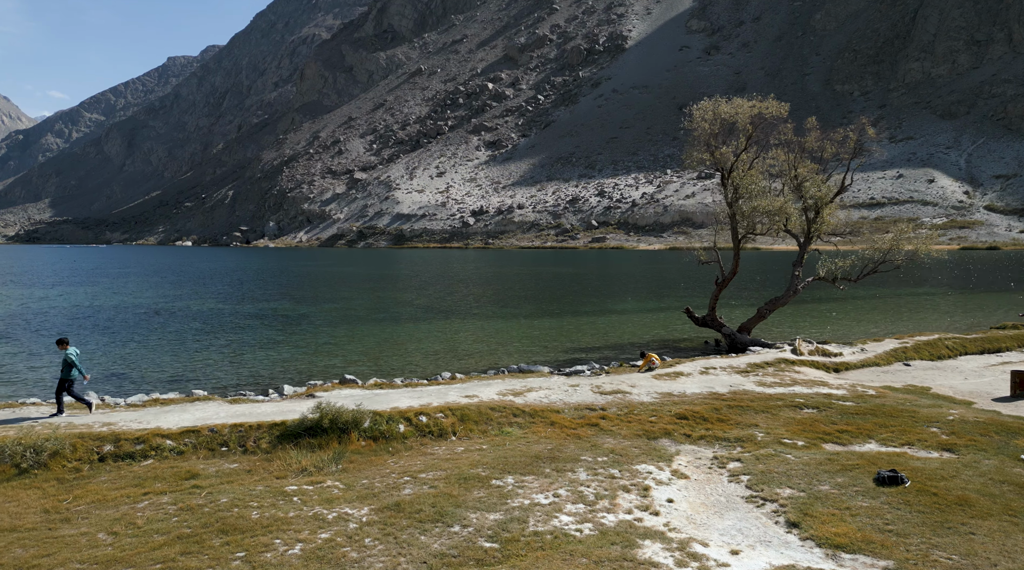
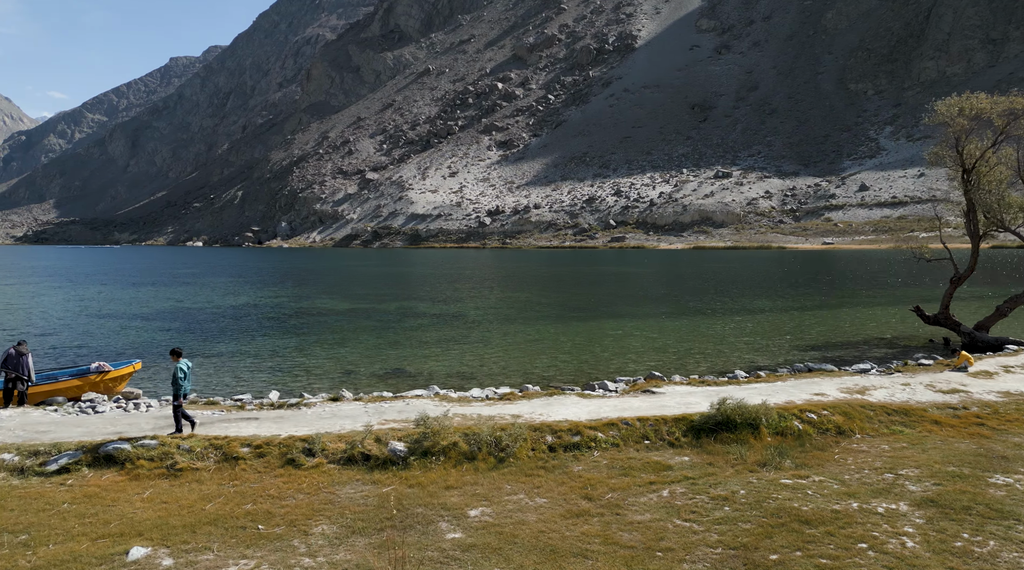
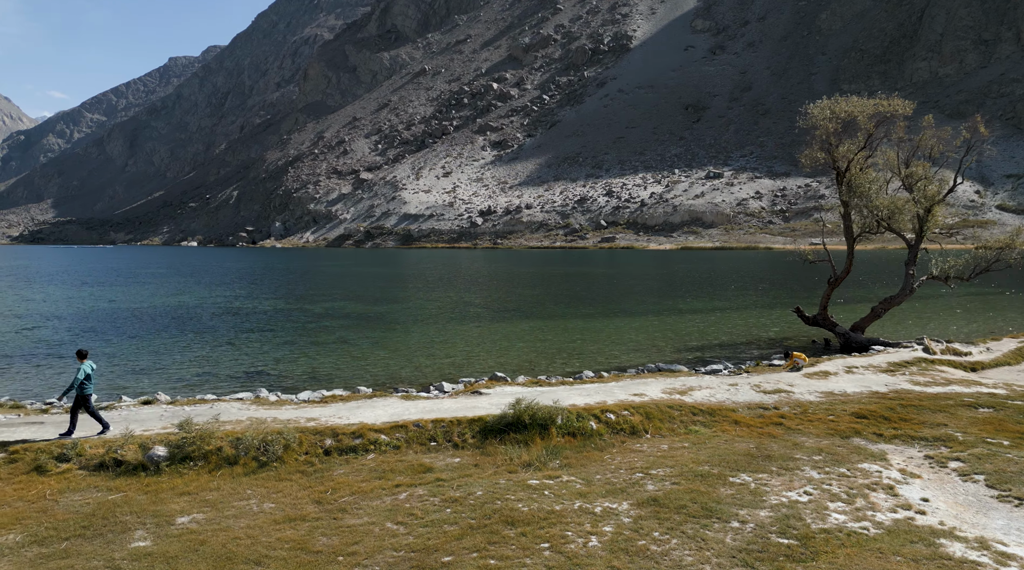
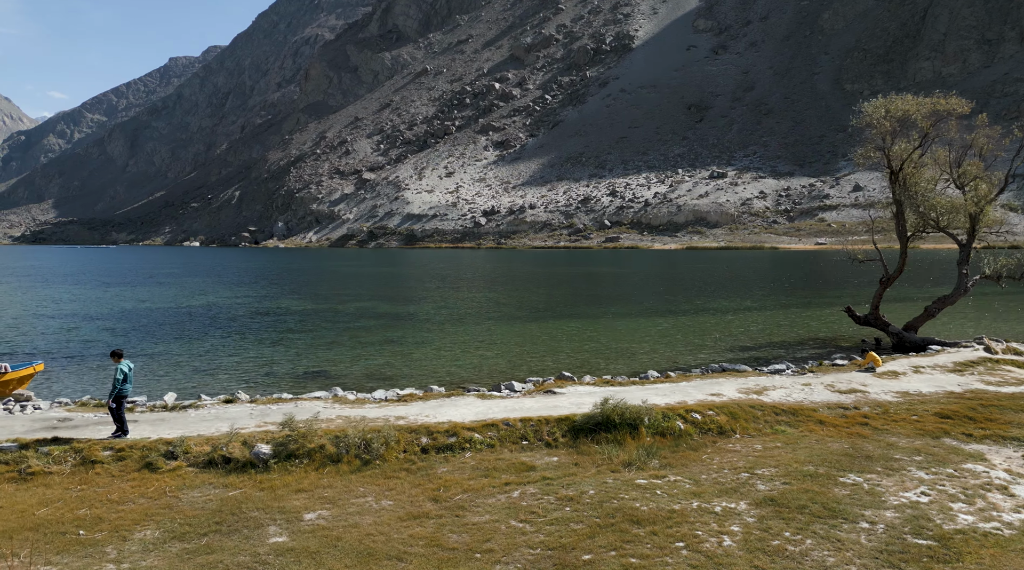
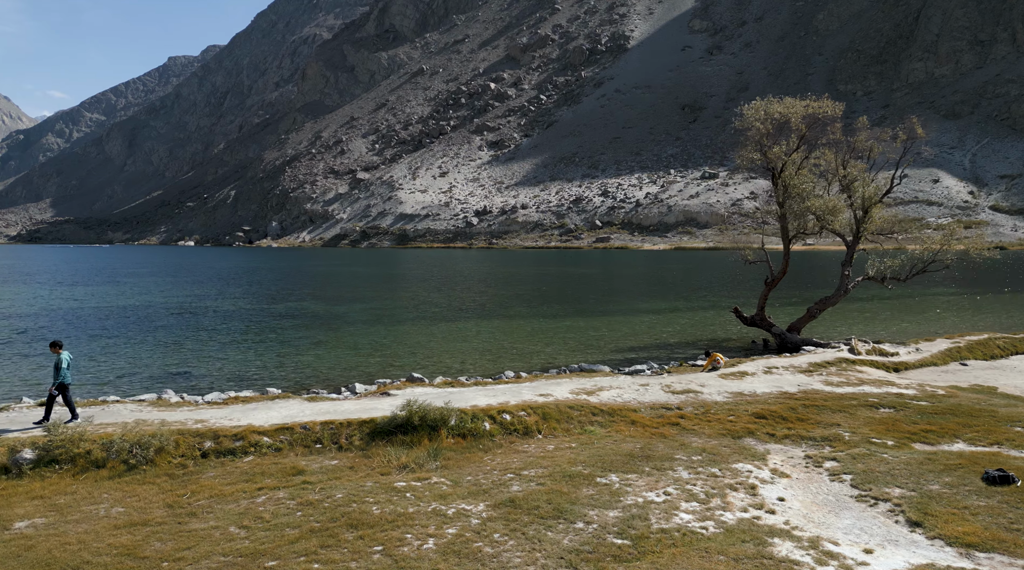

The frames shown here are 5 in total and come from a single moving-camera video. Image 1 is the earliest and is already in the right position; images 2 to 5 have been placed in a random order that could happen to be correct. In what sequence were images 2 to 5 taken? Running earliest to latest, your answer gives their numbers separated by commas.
5, 3, 4, 2
